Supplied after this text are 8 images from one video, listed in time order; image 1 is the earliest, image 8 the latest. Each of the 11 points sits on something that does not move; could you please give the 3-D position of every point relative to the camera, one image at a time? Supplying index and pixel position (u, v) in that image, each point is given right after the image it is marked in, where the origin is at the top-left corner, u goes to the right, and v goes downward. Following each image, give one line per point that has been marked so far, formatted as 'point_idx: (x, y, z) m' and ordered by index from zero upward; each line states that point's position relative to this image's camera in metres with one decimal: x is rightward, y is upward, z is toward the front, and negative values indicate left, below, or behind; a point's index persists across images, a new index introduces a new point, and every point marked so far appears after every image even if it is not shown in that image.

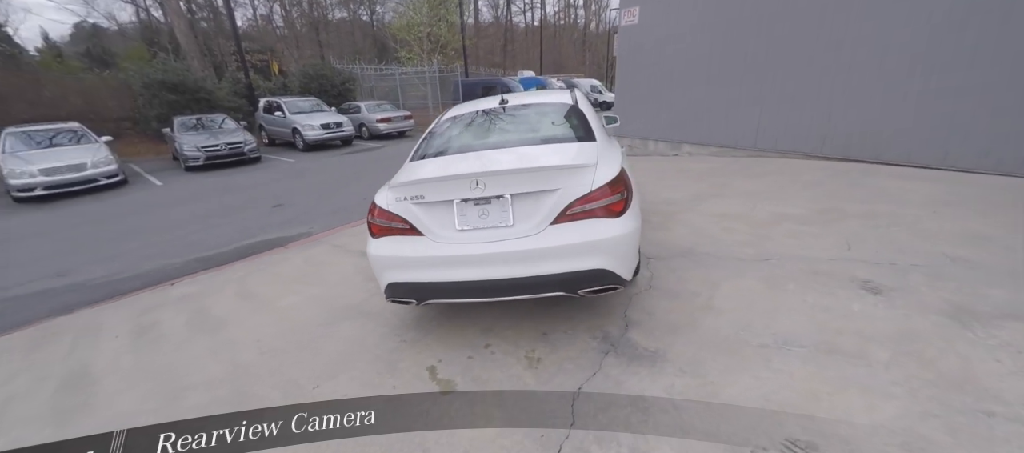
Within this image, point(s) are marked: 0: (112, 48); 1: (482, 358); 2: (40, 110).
0: (-18.2, +7.9, +19.0) m
1: (-0.2, -0.8, +2.6) m
2: (-13.6, +3.3, +12.2) m
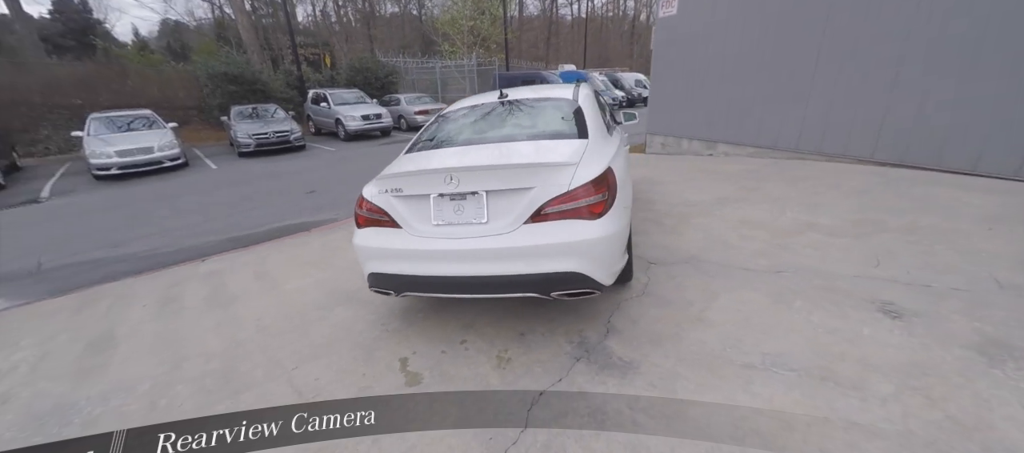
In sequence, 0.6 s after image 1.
0: (-16.1, +8.9, +20.8) m
1: (-0.3, -0.8, +2.6) m
2: (-12.5, +4.0, +13.5) m
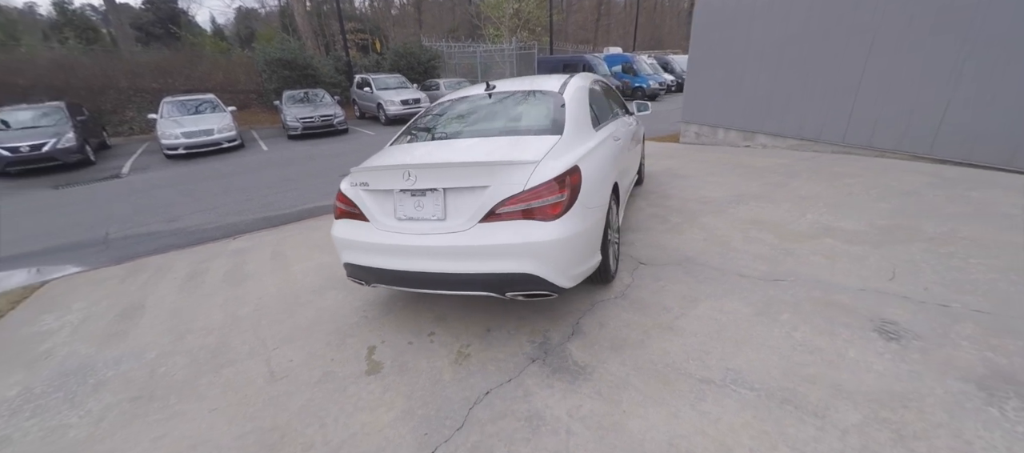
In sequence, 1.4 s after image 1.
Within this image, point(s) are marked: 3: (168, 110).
0: (-13.6, +10.2, +22.2) m
1: (-0.6, -0.7, +2.7) m
2: (-11.1, +4.9, +14.8) m
3: (-8.5, +2.9, +10.7) m
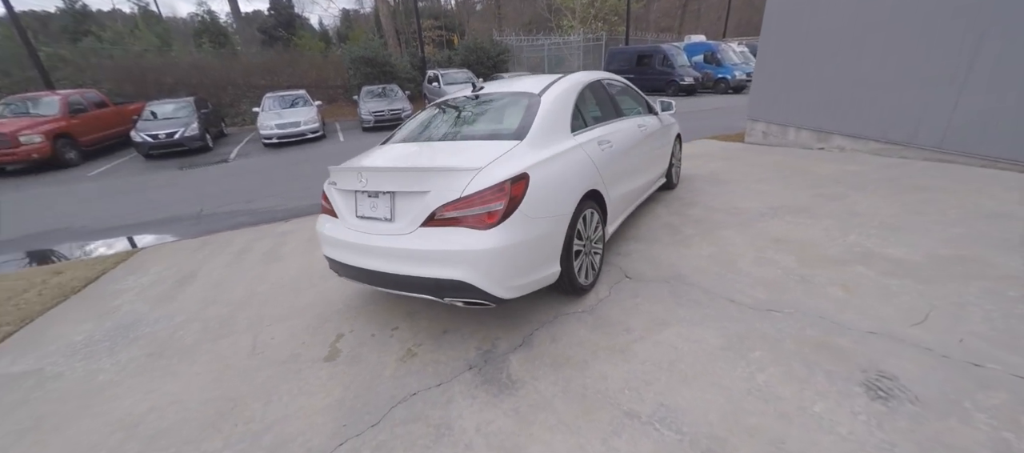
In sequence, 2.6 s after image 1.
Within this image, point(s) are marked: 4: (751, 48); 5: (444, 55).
0: (-9.1, +11.2, +24.2) m
1: (-0.9, -0.7, +2.8) m
2: (-8.5, +5.7, +16.6) m
3: (-6.8, +3.5, +12.1) m
4: (+9.7, +7.1, +16.9) m
5: (-2.9, +6.8, +17.1) m
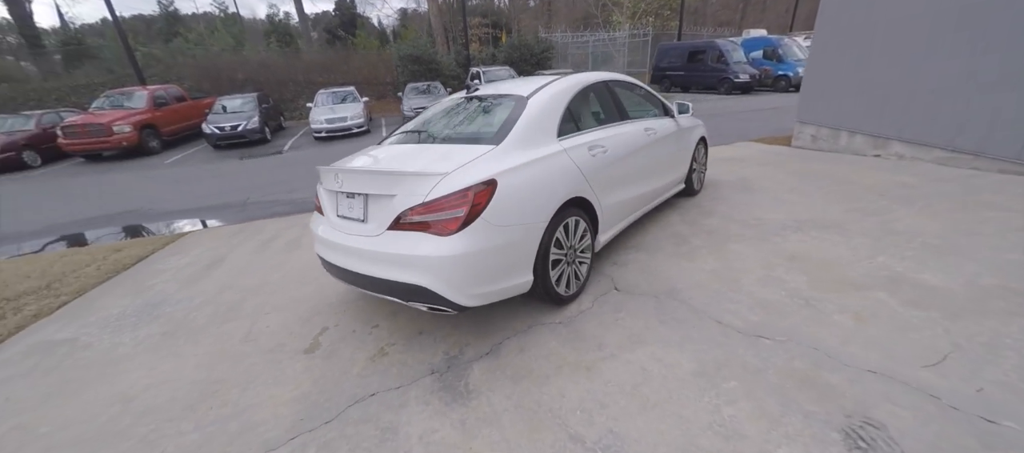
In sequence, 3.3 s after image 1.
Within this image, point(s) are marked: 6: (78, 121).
0: (-6.1, +11.7, +25.0) m
1: (-1.0, -0.7, +2.8) m
2: (-6.6, +6.1, +17.4) m
3: (-5.6, +3.8, +12.8) m
4: (+11.5, +6.7, +15.5) m
5: (-0.9, +7.0, +17.2) m
6: (-10.2, +2.5, +10.1) m
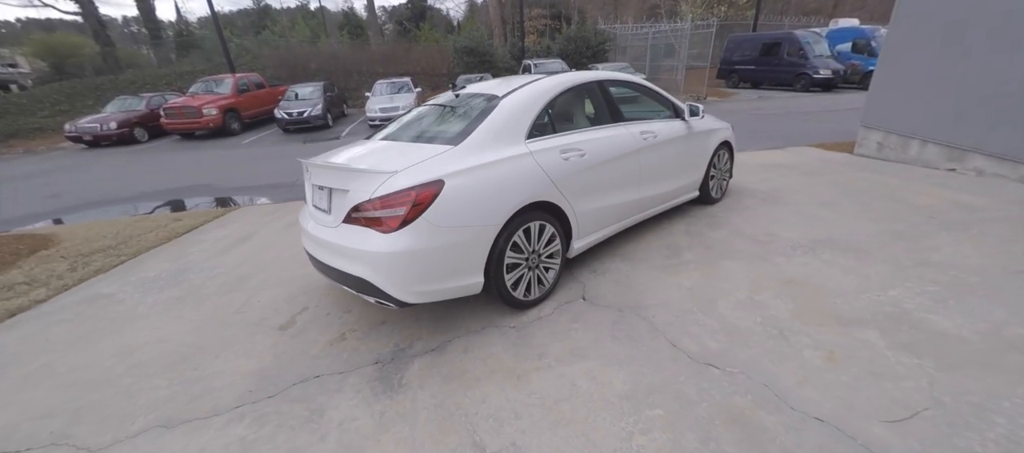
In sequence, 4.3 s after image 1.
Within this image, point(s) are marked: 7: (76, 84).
0: (-2.1, +12.4, +25.4) m
1: (-1.3, -0.6, +3.0) m
2: (-4.1, +6.7, +18.1) m
3: (-4.0, +4.3, +13.4) m
4: (+13.5, +6.1, +13.4) m
5: (+1.5, +7.2, +17.0) m
6: (-9.0, +3.3, +11.5) m
7: (-15.9, +5.1, +15.6) m
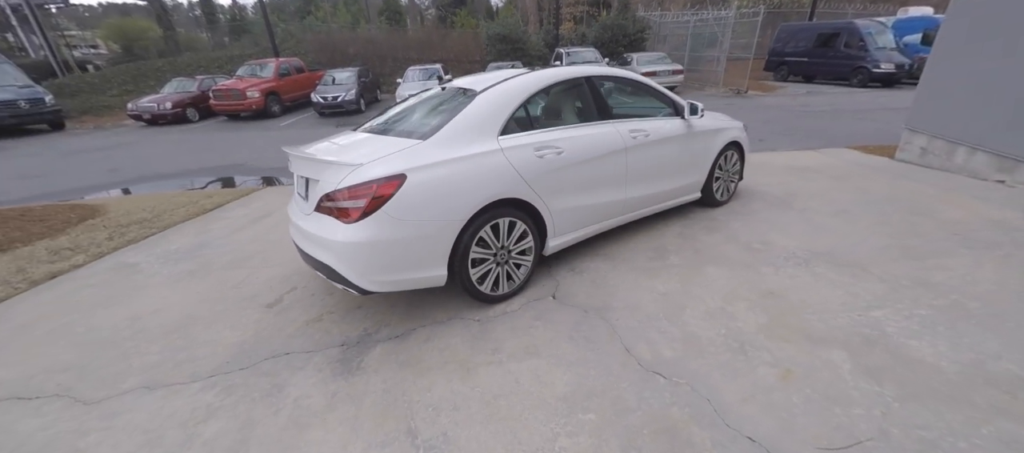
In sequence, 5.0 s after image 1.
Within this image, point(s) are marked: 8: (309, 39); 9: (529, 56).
0: (+0.5, +13.1, +25.1) m
1: (-1.5, -0.5, +3.2) m
2: (-2.5, +7.4, +18.2) m
3: (-2.9, +4.8, +13.6) m
4: (+14.5, +5.7, +11.9) m
5: (+3.0, +7.6, +16.6) m
6: (-8.2, +4.0, +12.2) m
7: (-14.6, +6.3, +16.9) m
8: (-8.2, +7.8, +17.8) m
9: (+0.9, +6.3, +15.8) m
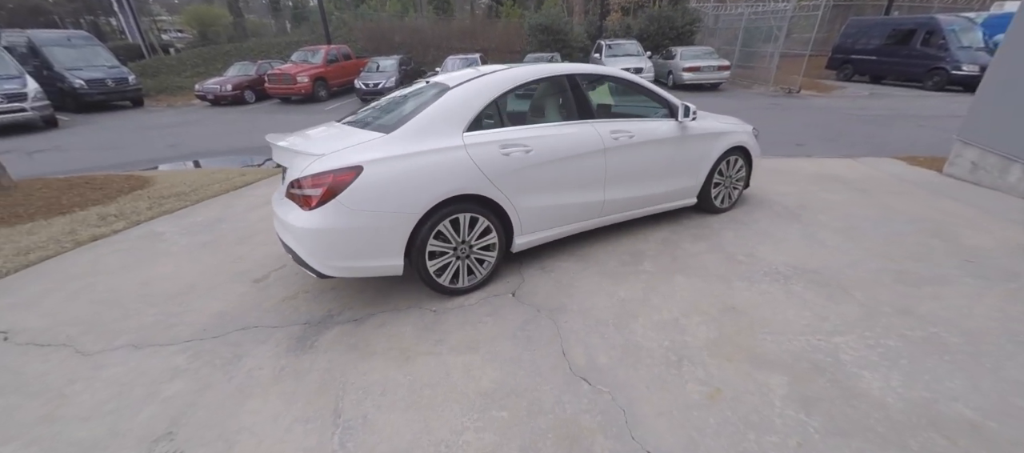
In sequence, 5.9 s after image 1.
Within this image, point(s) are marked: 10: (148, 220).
0: (+3.6, +13.4, +24.6) m
1: (-1.7, -0.4, +3.4) m
2: (-0.5, +7.8, +18.2) m
3: (-1.6, +5.2, +13.8) m
4: (+15.6, +4.9, +10.1) m
5: (+4.8, +7.6, +16.0) m
6: (-7.0, +4.7, +13.0) m
7: (-12.7, +7.5, +18.3) m
8: (-6.2, +8.6, +18.5) m
9: (+2.6, +6.5, +15.5) m
10: (-4.1, +0.1, +4.9) m
